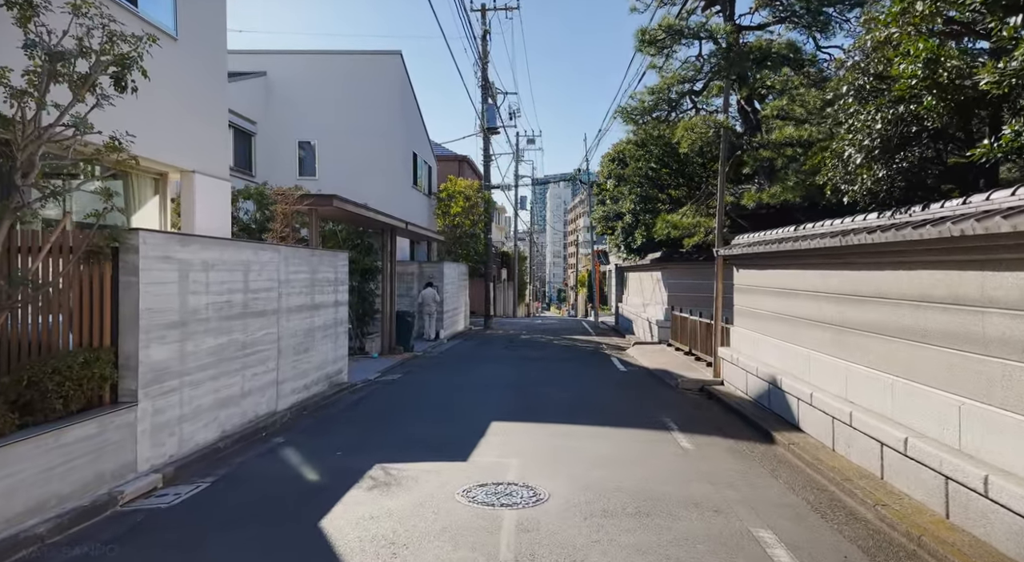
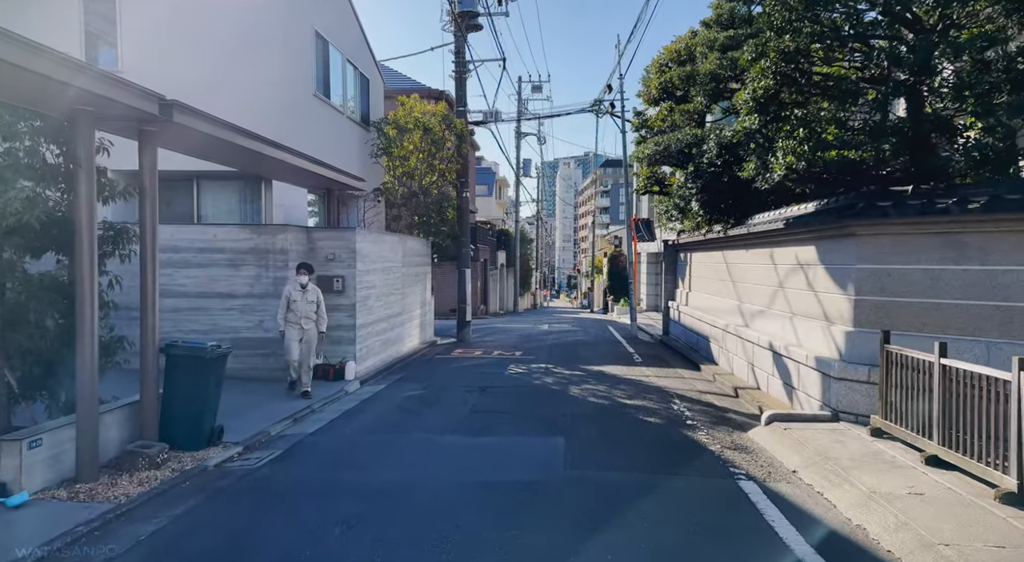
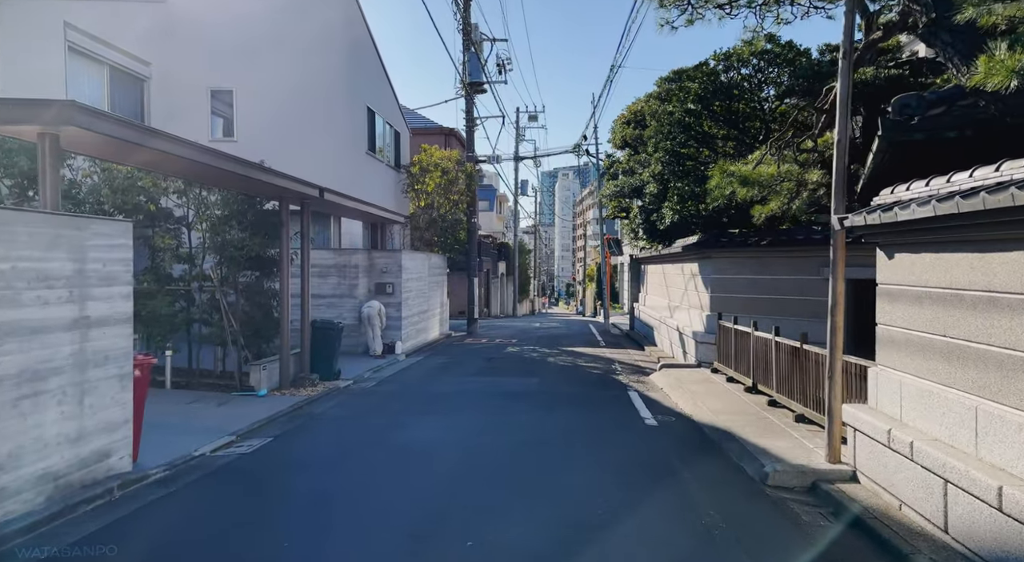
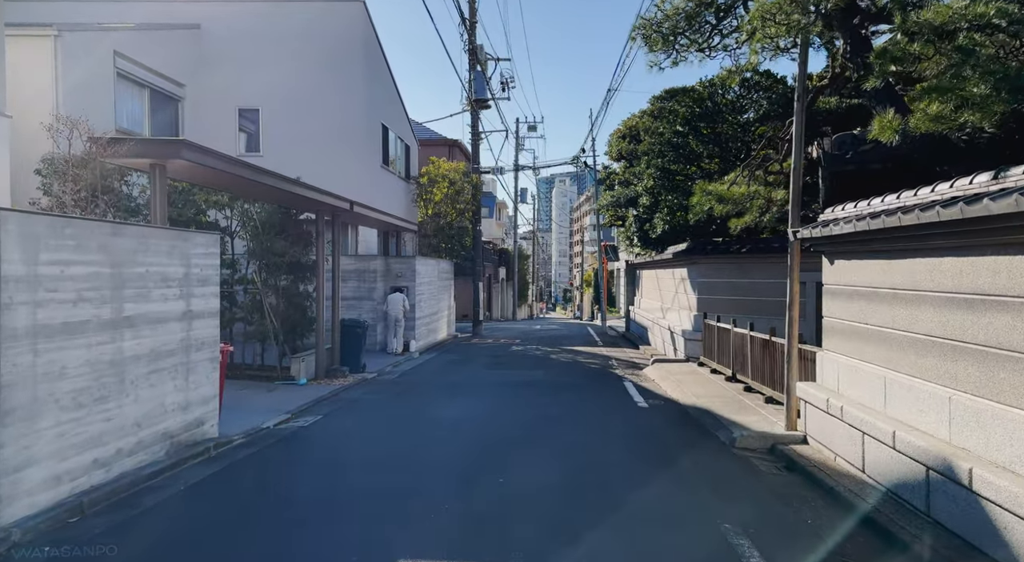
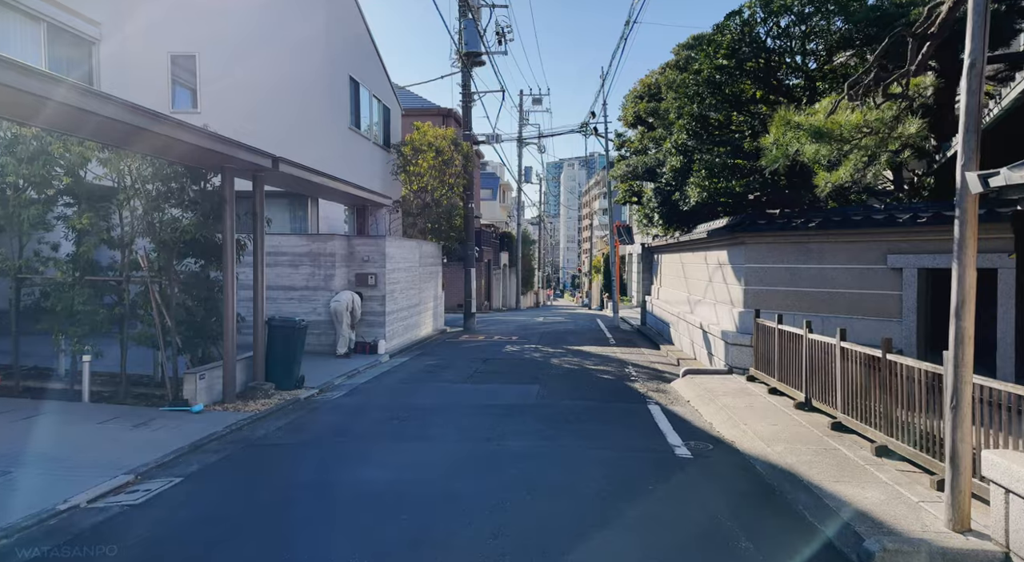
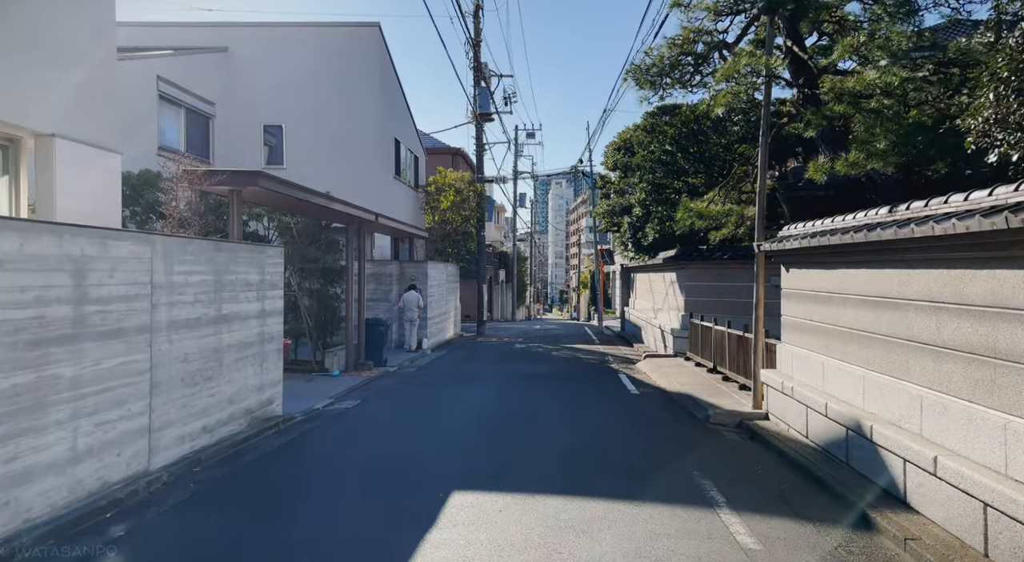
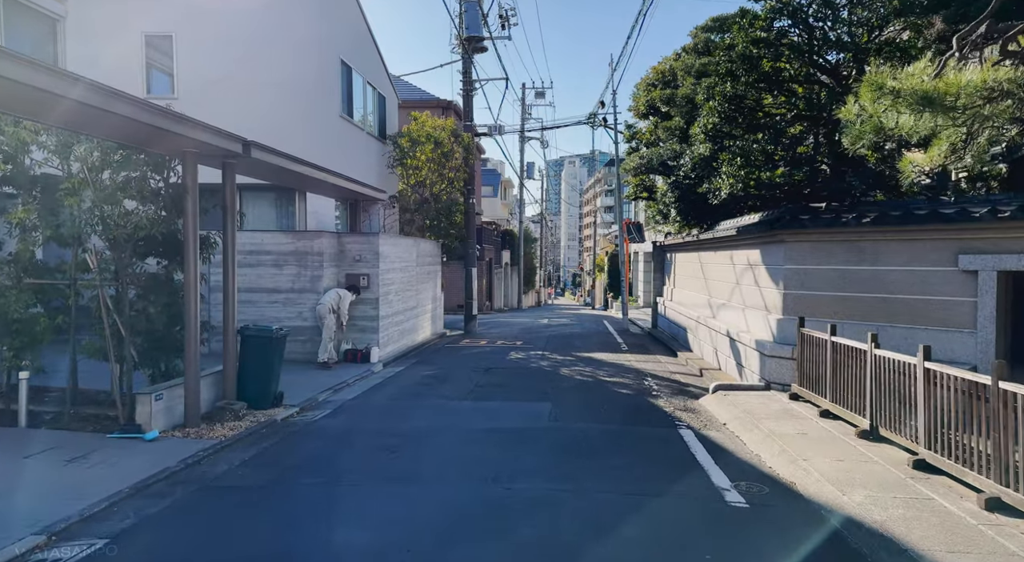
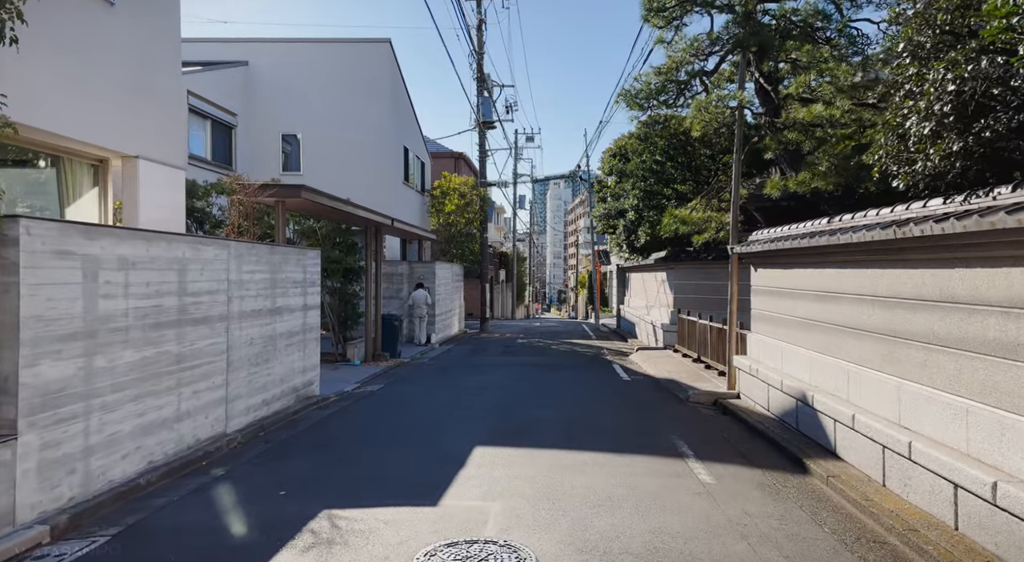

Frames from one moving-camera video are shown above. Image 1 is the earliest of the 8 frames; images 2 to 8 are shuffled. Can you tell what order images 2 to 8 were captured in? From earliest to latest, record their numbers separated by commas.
8, 6, 4, 3, 5, 7, 2
